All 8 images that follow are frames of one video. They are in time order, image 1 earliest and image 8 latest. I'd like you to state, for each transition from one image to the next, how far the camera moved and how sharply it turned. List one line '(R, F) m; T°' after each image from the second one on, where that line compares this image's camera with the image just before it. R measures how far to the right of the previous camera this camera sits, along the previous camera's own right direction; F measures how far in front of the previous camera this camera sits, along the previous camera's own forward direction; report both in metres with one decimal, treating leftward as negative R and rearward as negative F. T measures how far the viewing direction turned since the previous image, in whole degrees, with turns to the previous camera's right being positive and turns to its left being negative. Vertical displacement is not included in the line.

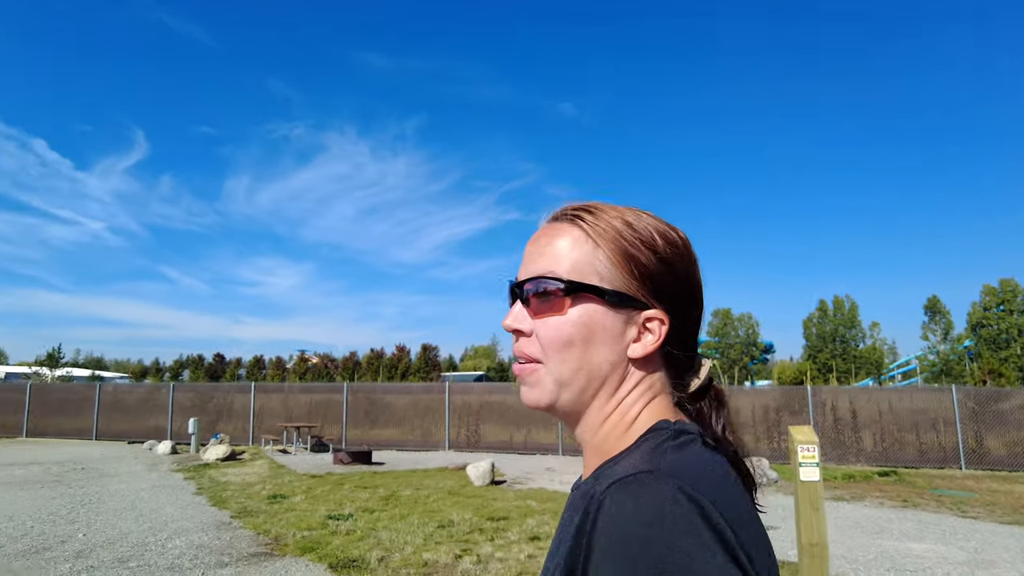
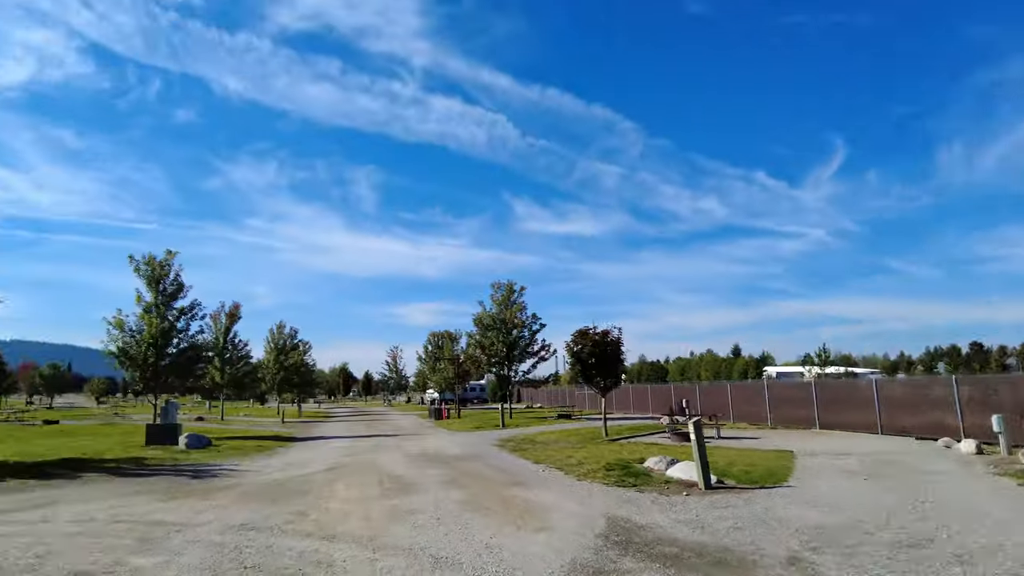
(-2.0, +0.1) m; +2°
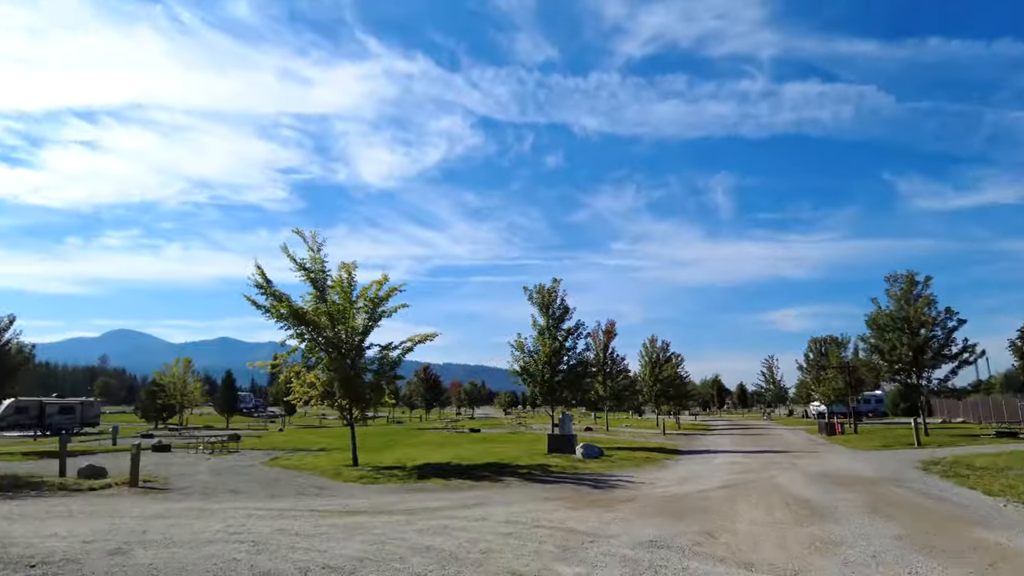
(-0.5, +0.6) m; -32°
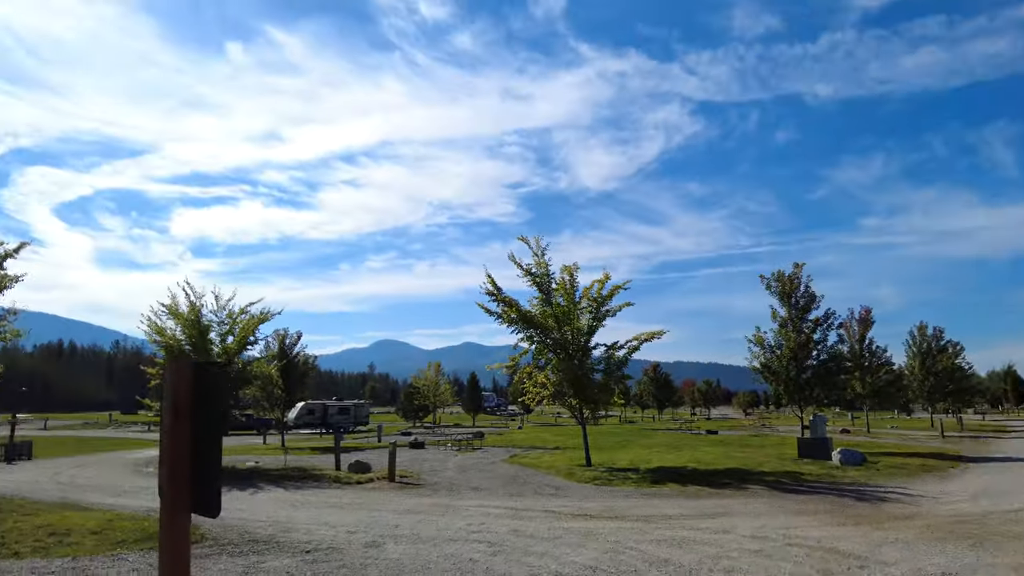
(0.0, +0.5) m; -20°
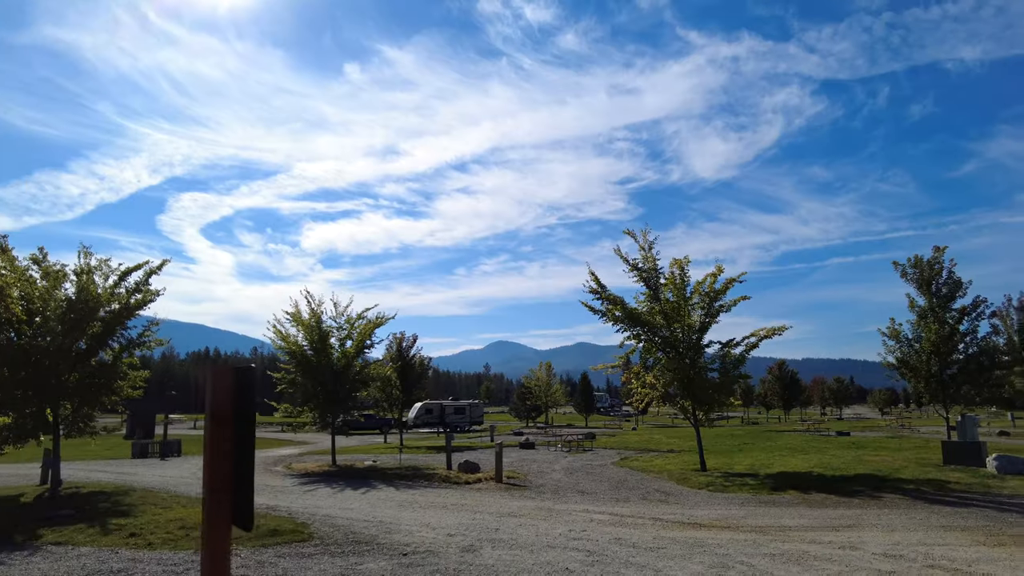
(+0.3, +0.4) m; -10°
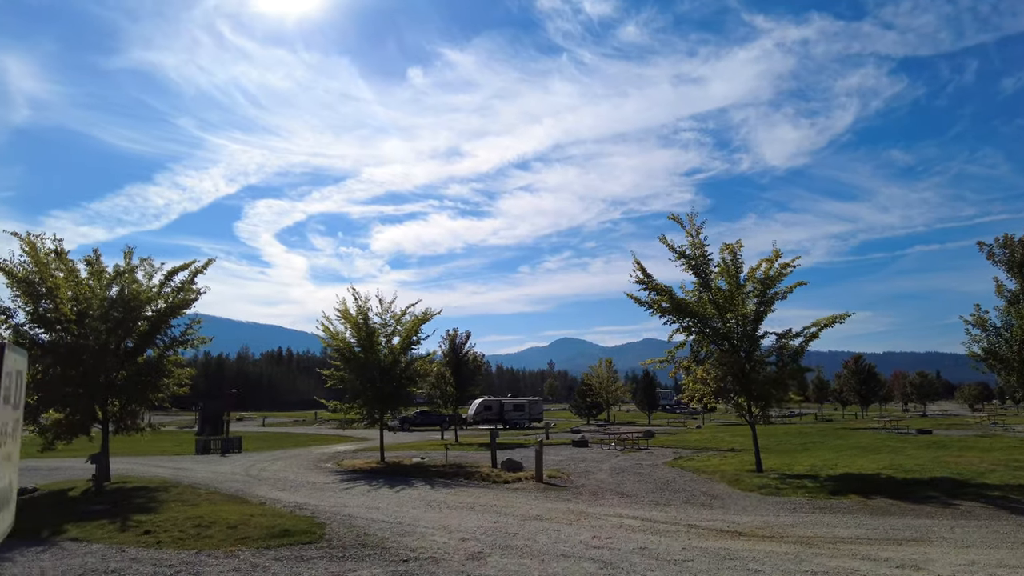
(+0.7, +0.8) m; -6°
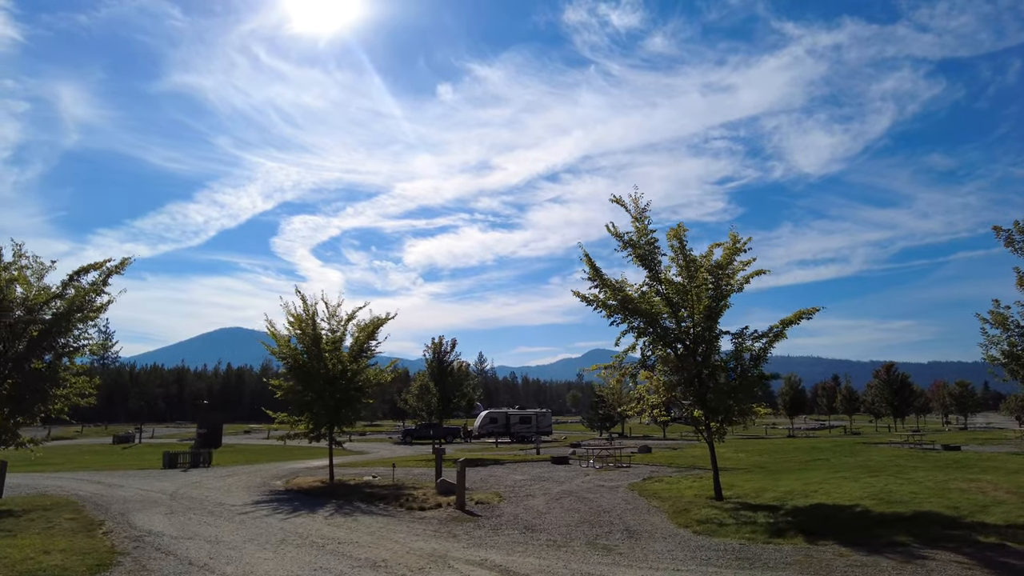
(+2.7, +2.5) m; -3°
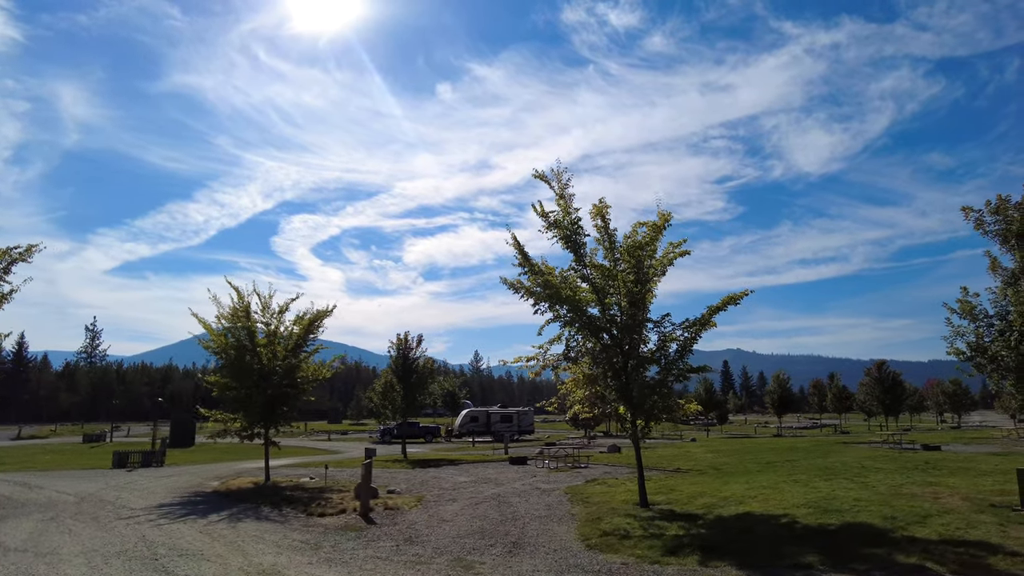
(+1.9, +1.4) m; 0°
